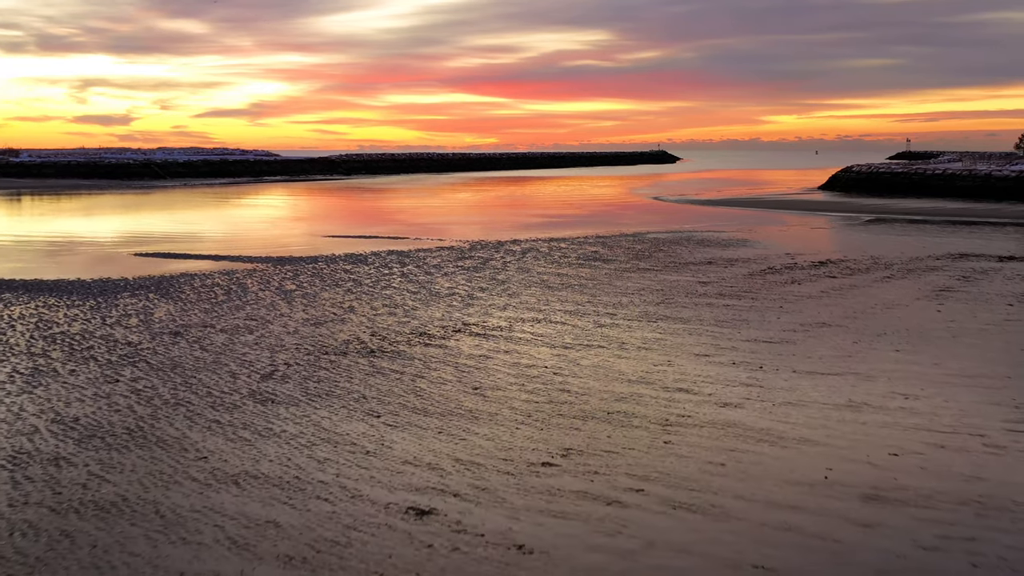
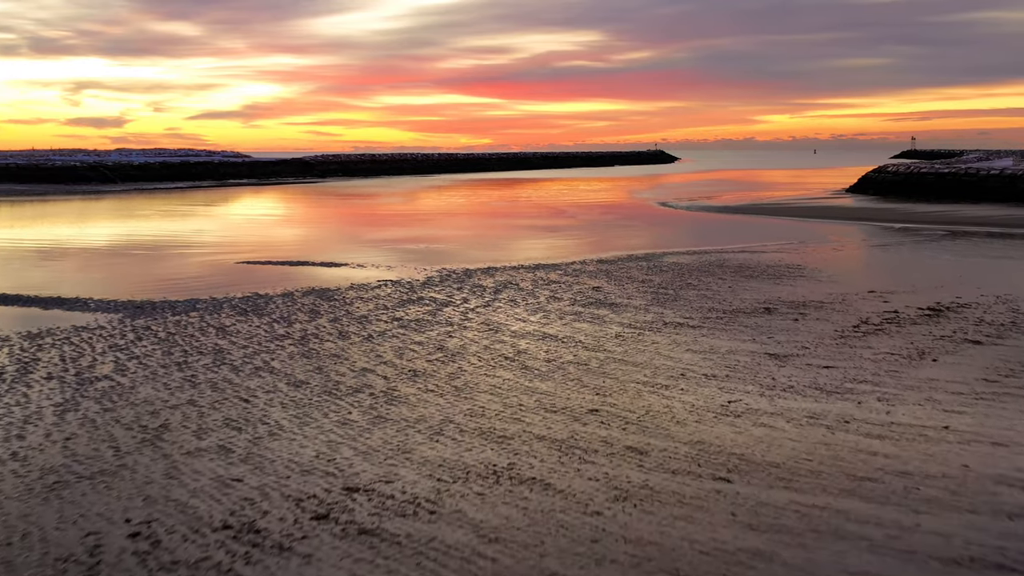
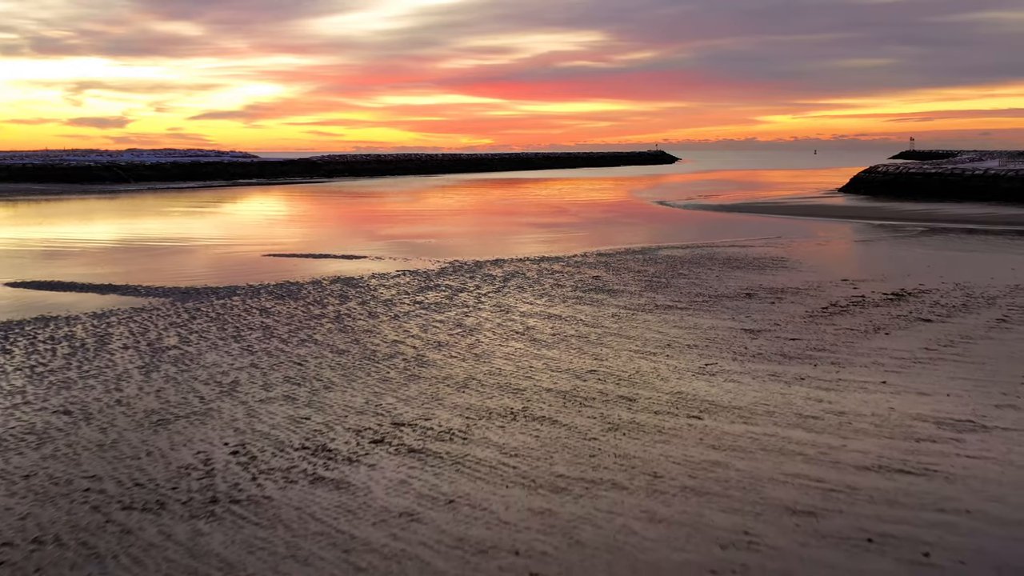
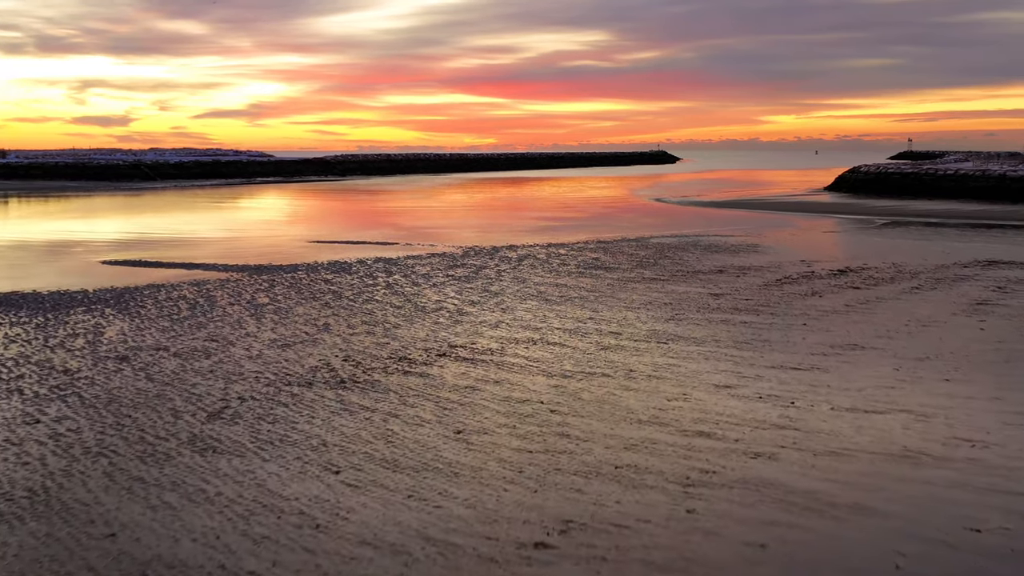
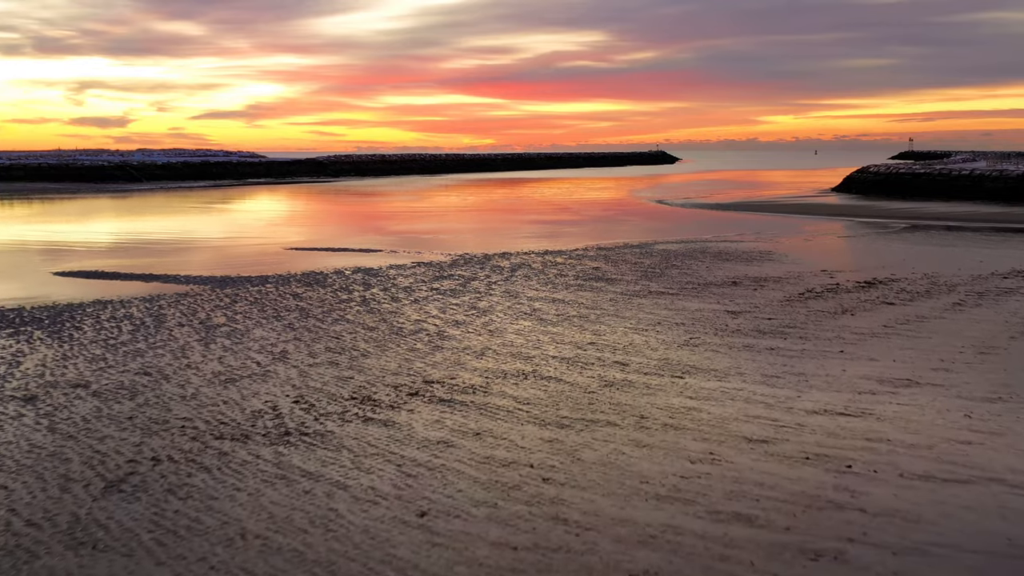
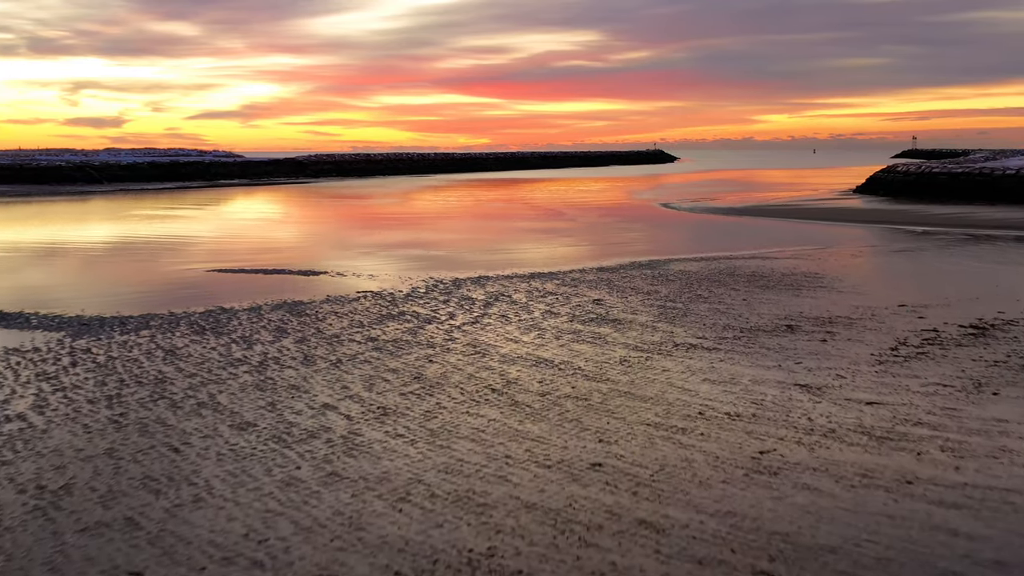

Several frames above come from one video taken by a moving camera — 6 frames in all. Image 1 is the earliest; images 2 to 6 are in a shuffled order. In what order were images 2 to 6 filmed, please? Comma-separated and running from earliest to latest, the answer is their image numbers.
4, 5, 3, 2, 6
